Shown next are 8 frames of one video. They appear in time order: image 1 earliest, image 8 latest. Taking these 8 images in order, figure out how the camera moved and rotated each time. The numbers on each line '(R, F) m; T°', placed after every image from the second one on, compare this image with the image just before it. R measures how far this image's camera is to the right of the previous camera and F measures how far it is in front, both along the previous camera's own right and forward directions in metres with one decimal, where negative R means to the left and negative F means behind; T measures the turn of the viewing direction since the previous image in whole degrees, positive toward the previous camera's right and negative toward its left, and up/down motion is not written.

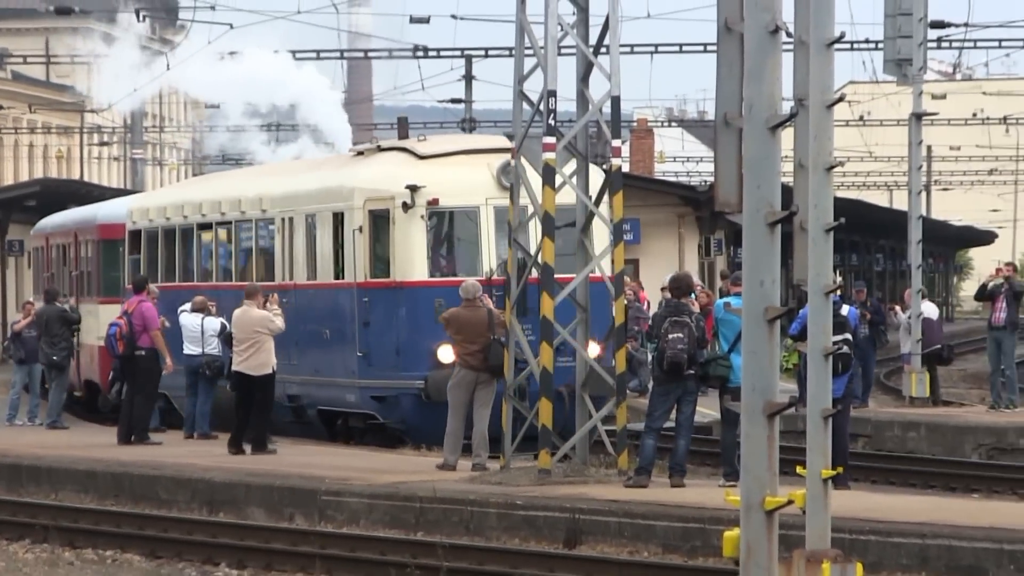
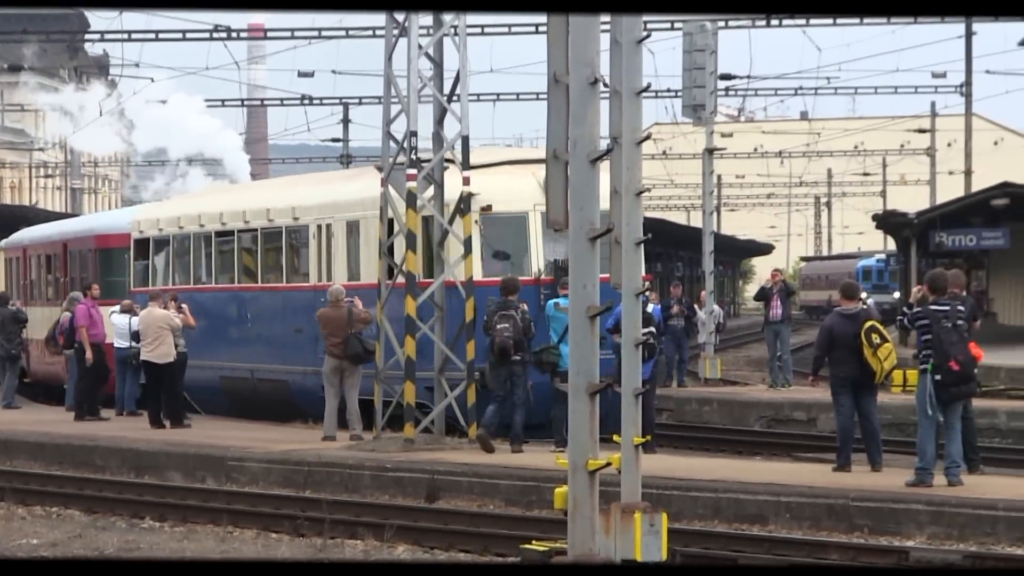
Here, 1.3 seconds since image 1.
(+0.3, -1.5) m; +1°
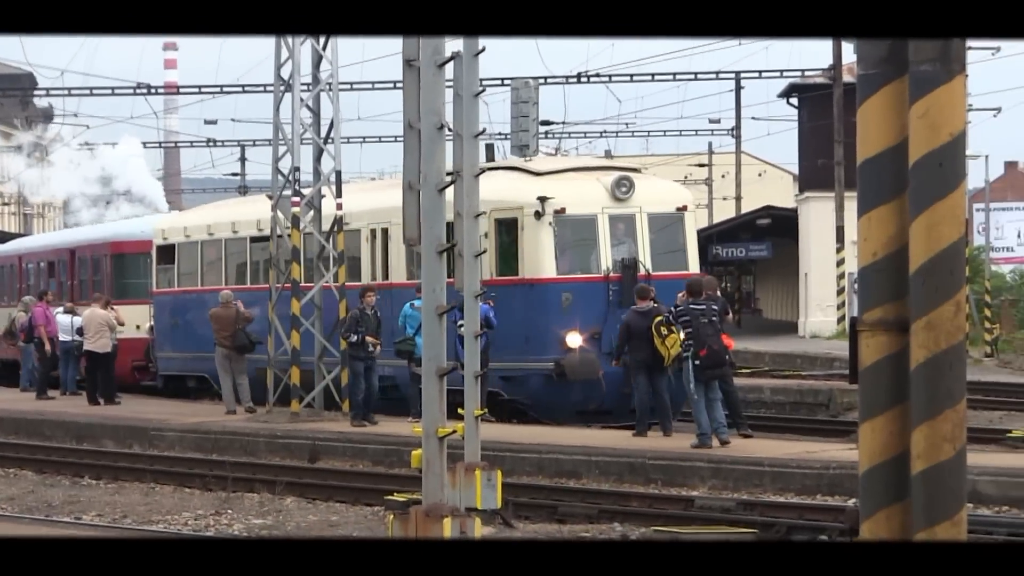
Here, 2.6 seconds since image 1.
(+0.5, -2.1) m; +1°
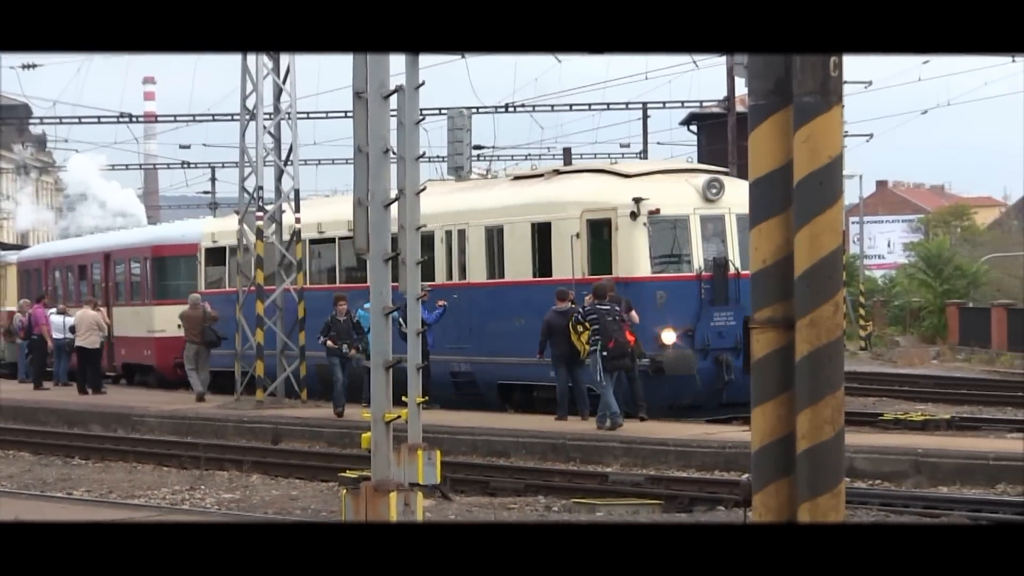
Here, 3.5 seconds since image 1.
(+0.1, -1.5) m; +1°
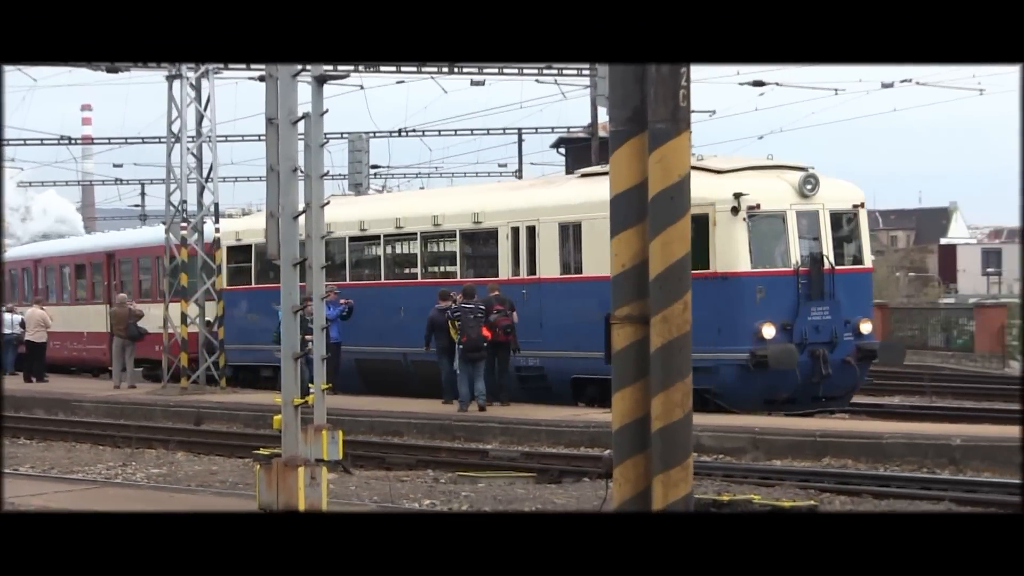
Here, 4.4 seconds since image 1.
(+0.1, -1.8) m; +3°
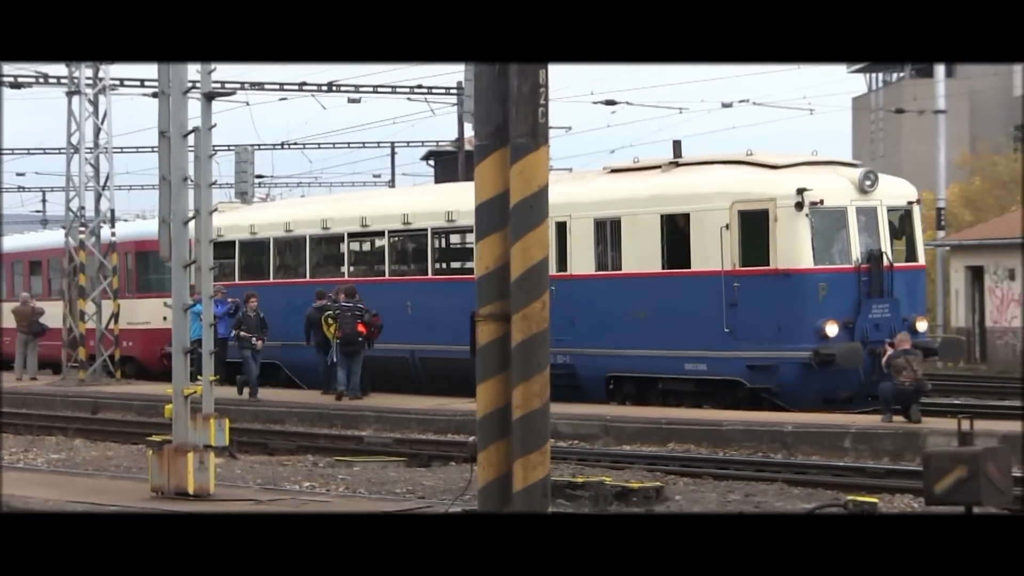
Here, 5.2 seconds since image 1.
(+0.1, -1.3) m; +3°
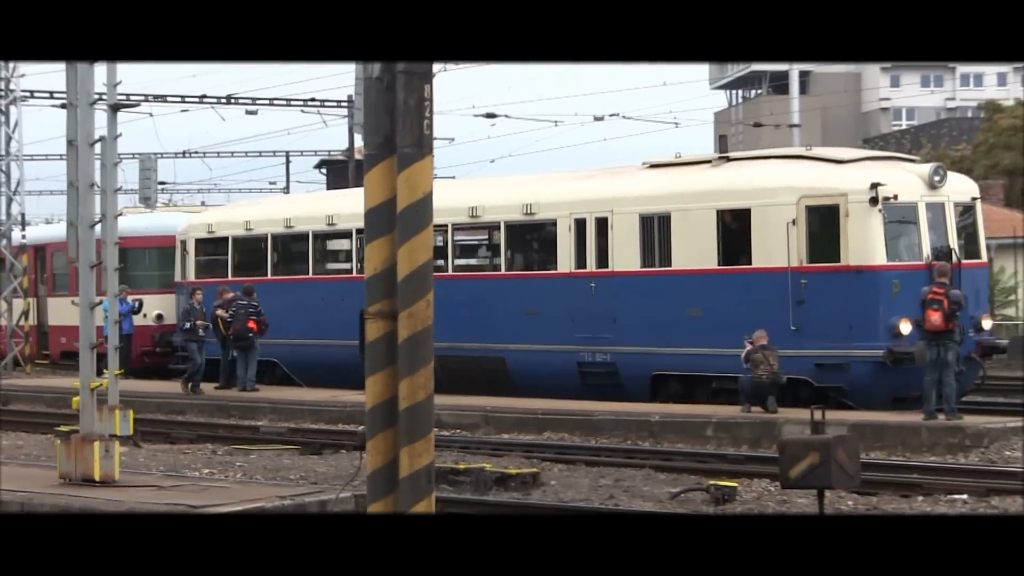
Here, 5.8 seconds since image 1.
(+0.1, -1.1) m; +3°
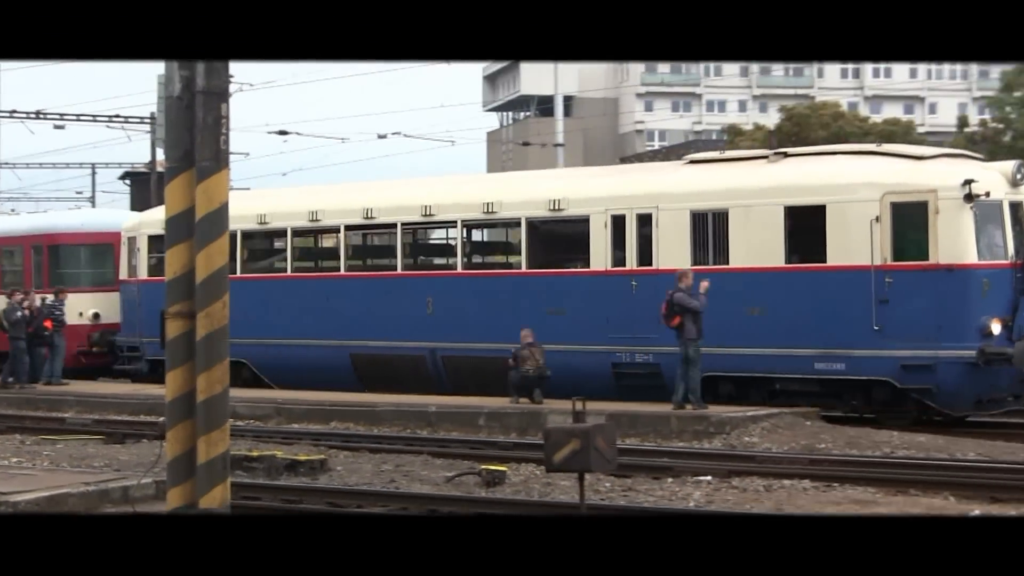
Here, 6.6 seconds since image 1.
(-0.2, -1.6) m; +6°
